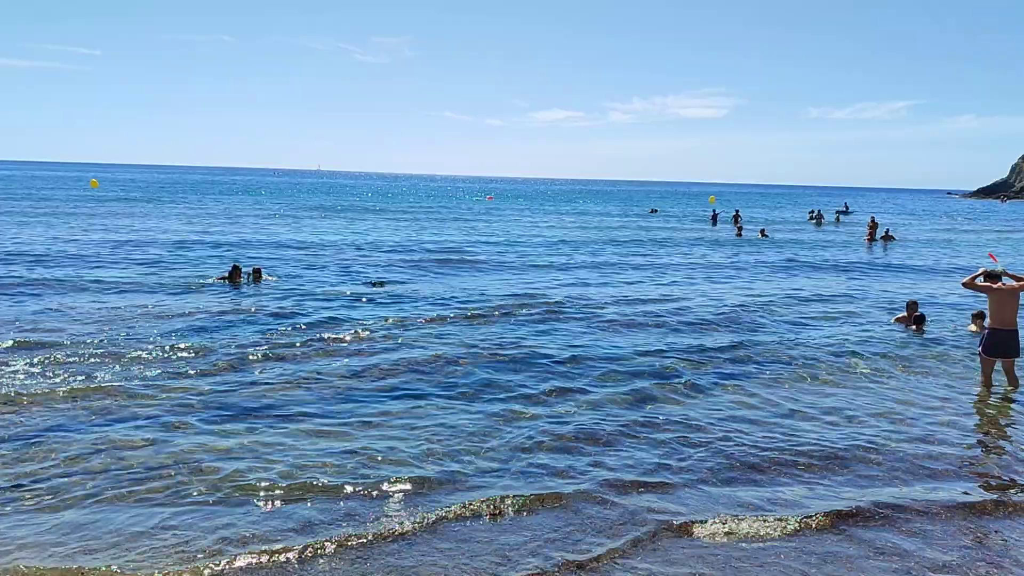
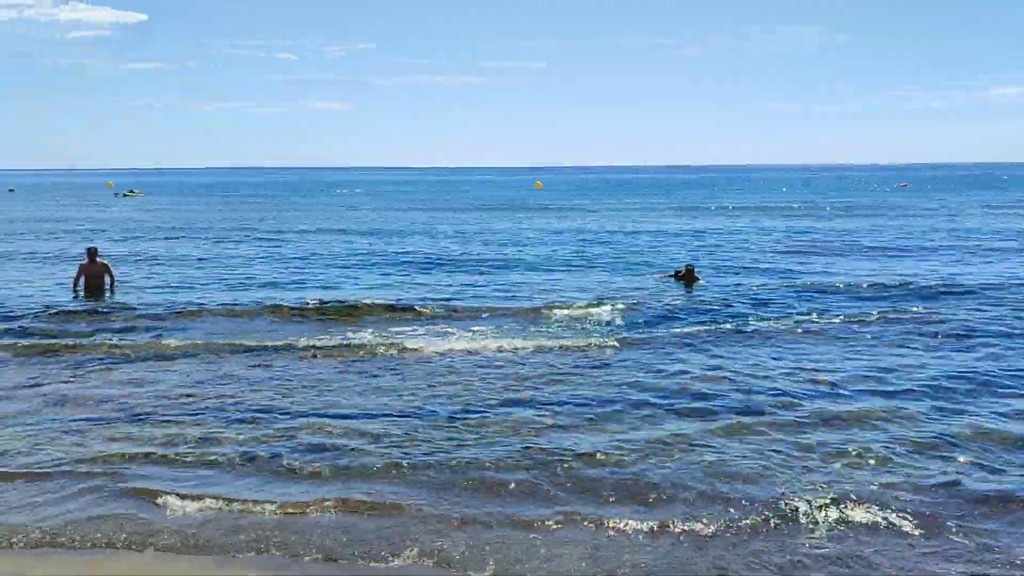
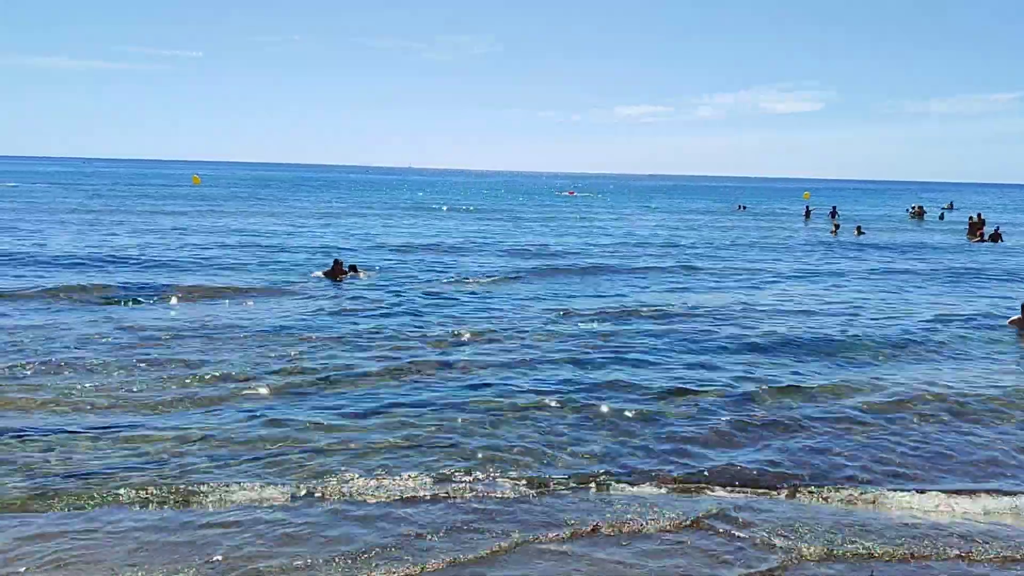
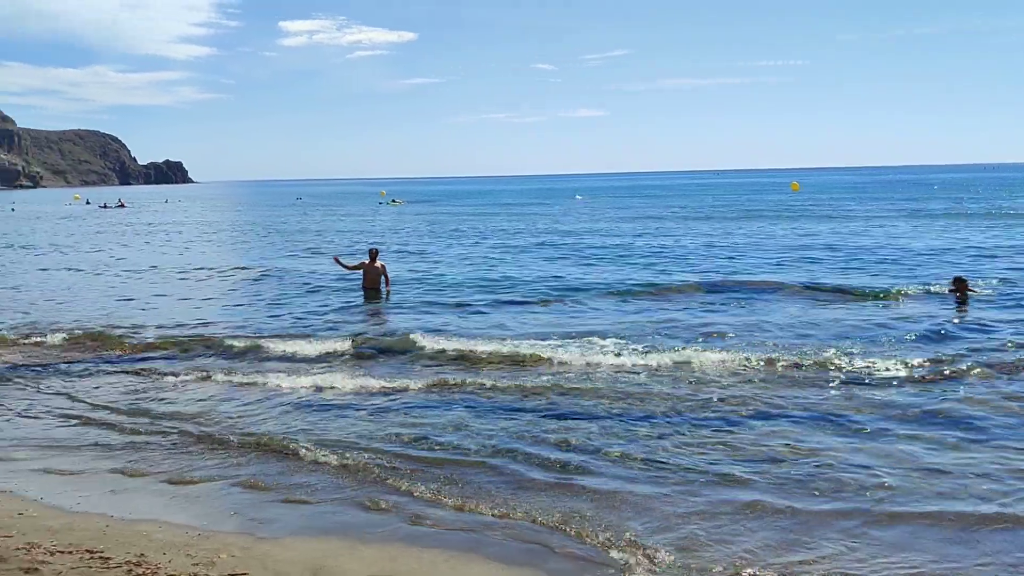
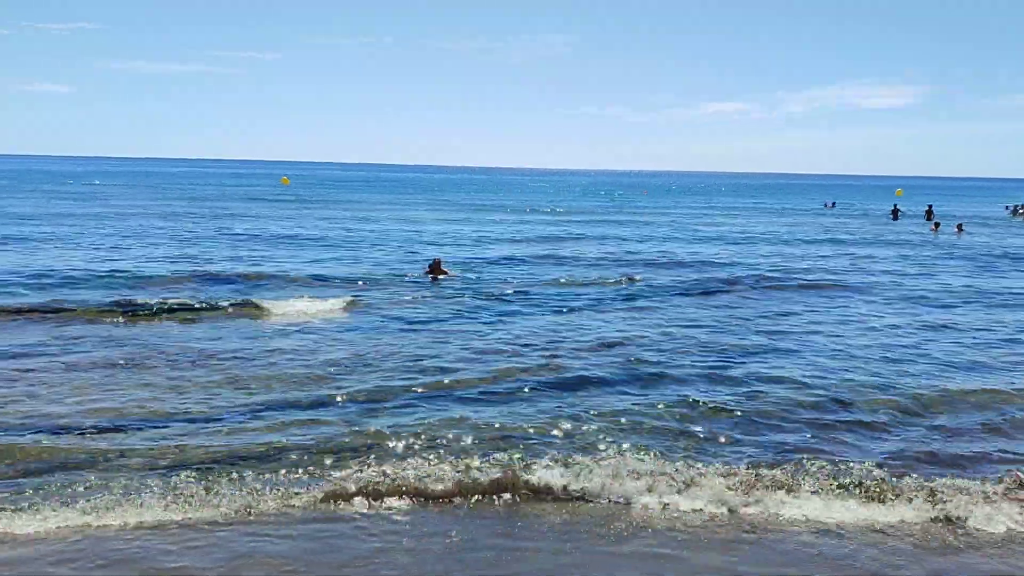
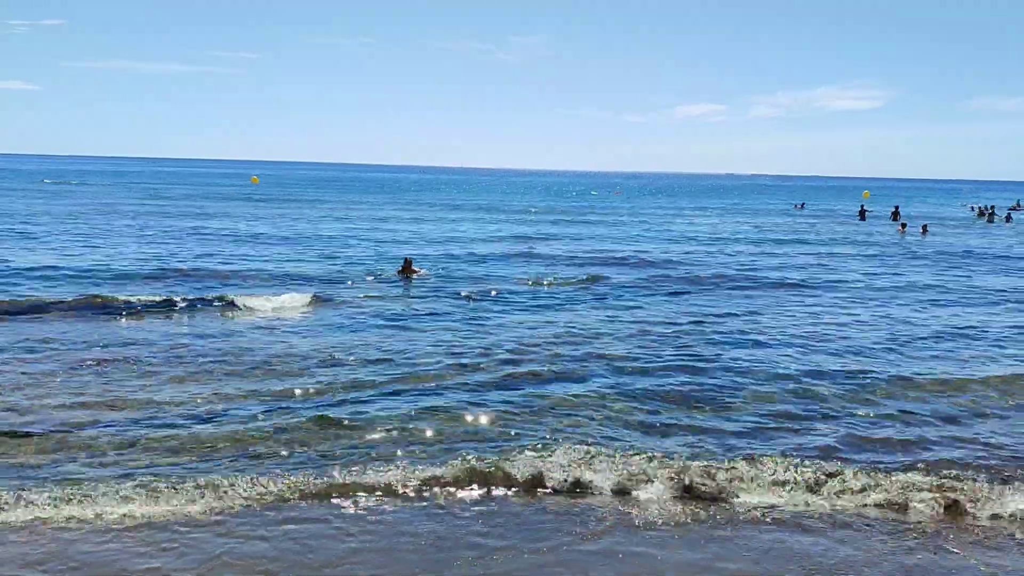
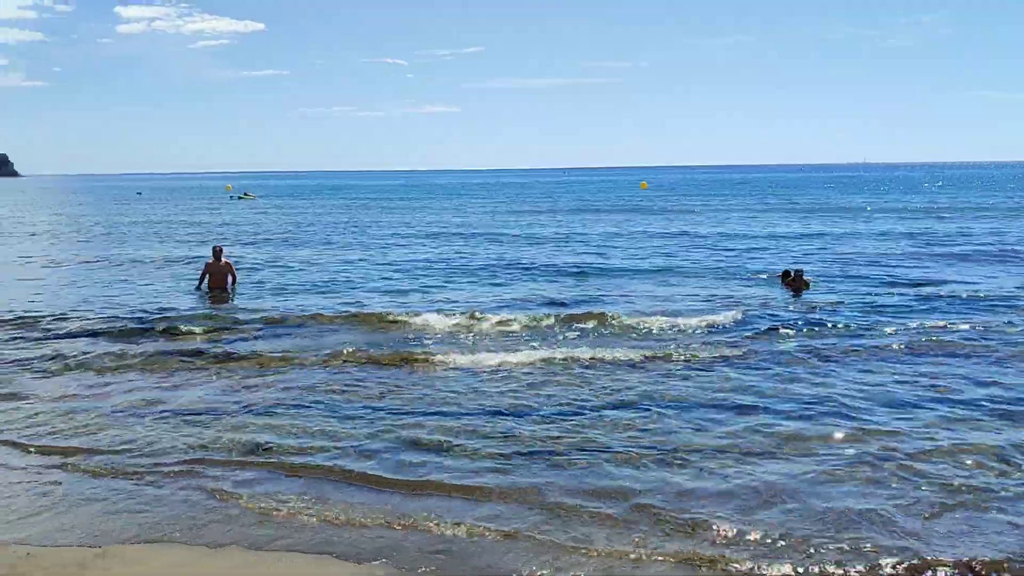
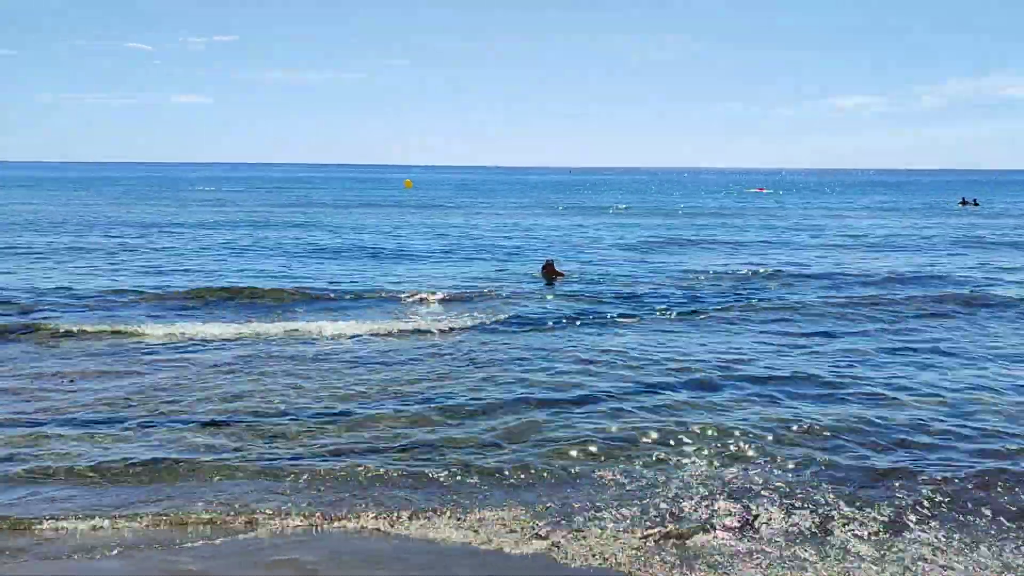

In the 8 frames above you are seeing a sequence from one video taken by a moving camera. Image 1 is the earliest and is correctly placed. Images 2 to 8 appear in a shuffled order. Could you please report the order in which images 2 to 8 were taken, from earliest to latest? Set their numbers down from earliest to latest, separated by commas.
3, 6, 5, 8, 2, 7, 4
